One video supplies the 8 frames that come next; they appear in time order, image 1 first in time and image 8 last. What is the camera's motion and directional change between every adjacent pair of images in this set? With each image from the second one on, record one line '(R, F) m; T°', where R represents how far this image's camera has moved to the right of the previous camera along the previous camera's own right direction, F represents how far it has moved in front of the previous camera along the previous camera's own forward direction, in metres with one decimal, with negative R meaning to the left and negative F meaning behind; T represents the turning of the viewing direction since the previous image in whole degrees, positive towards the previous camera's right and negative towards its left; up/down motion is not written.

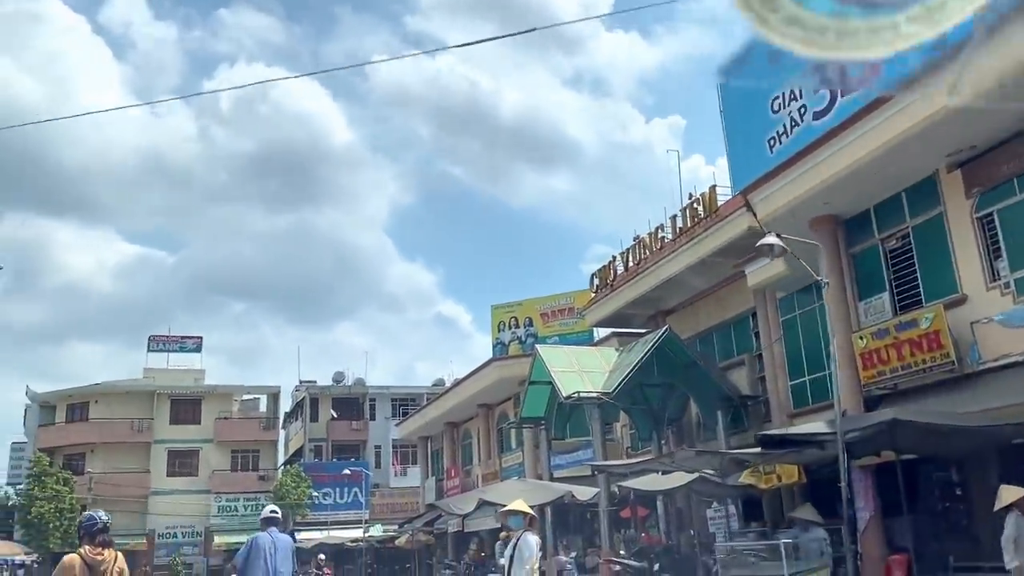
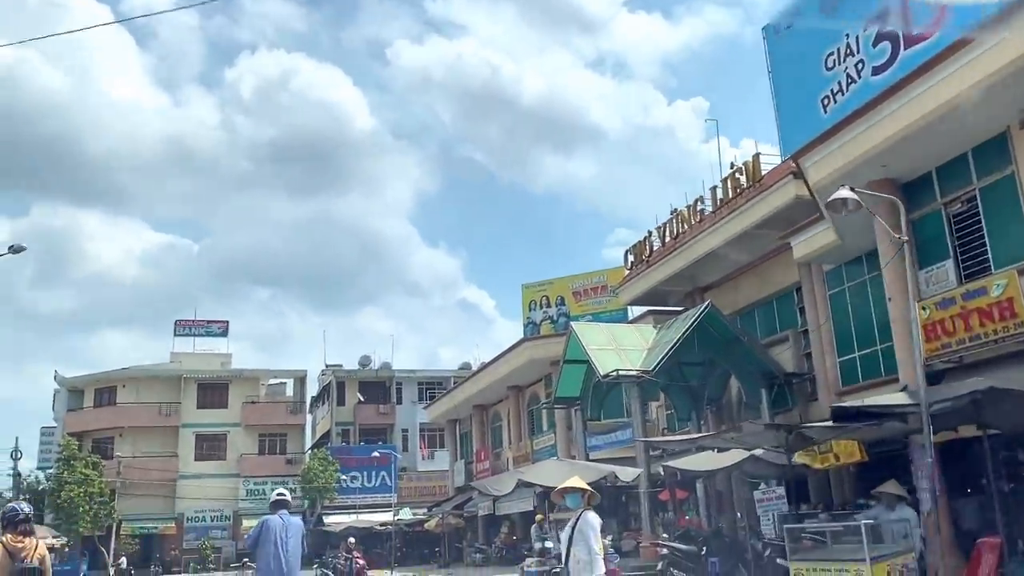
(-0.2, +0.6) m; -1°
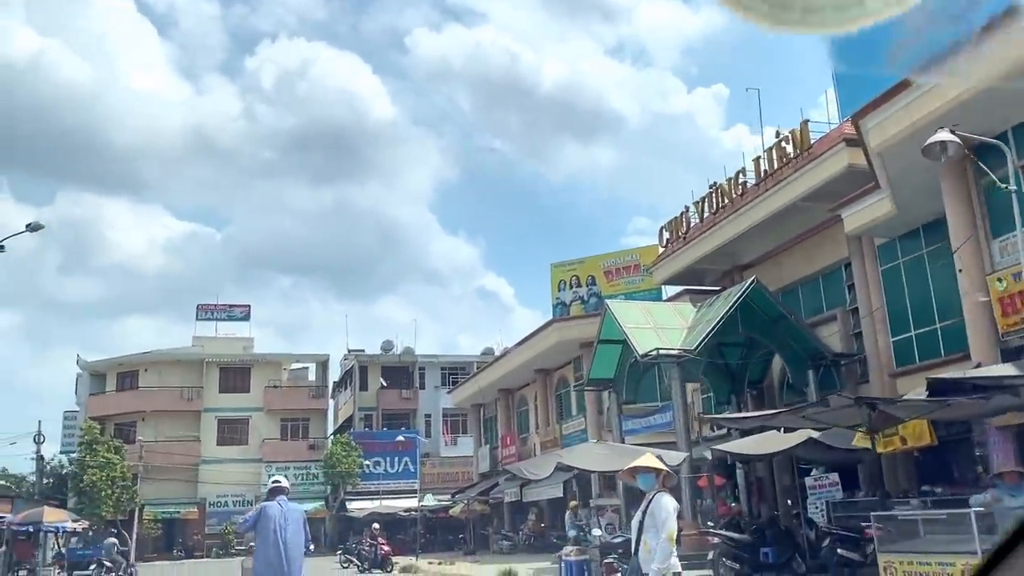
(-0.2, +0.8) m; -1°
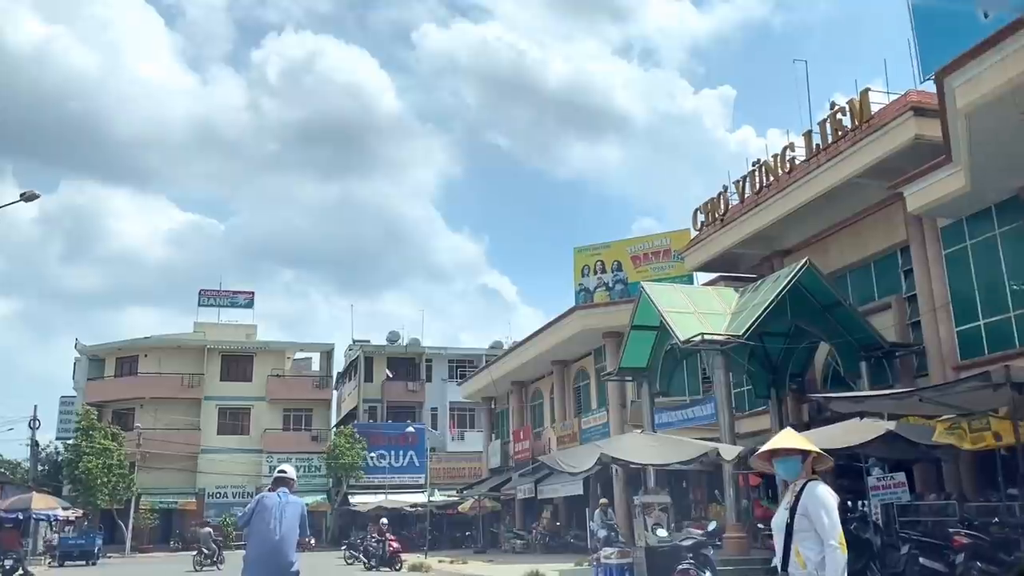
(-0.5, +1.3) m; 0°
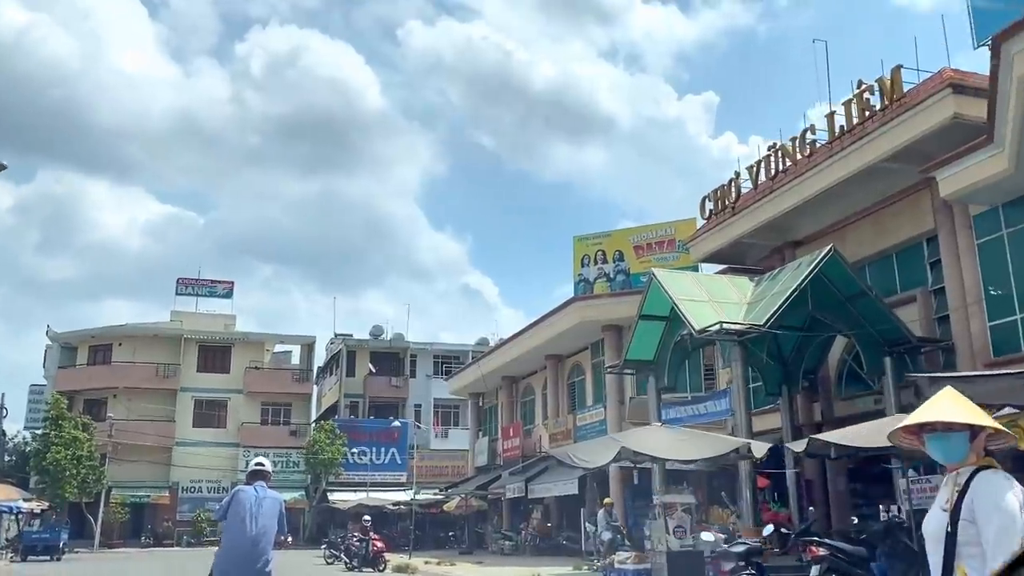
(-0.3, +1.0) m; +1°
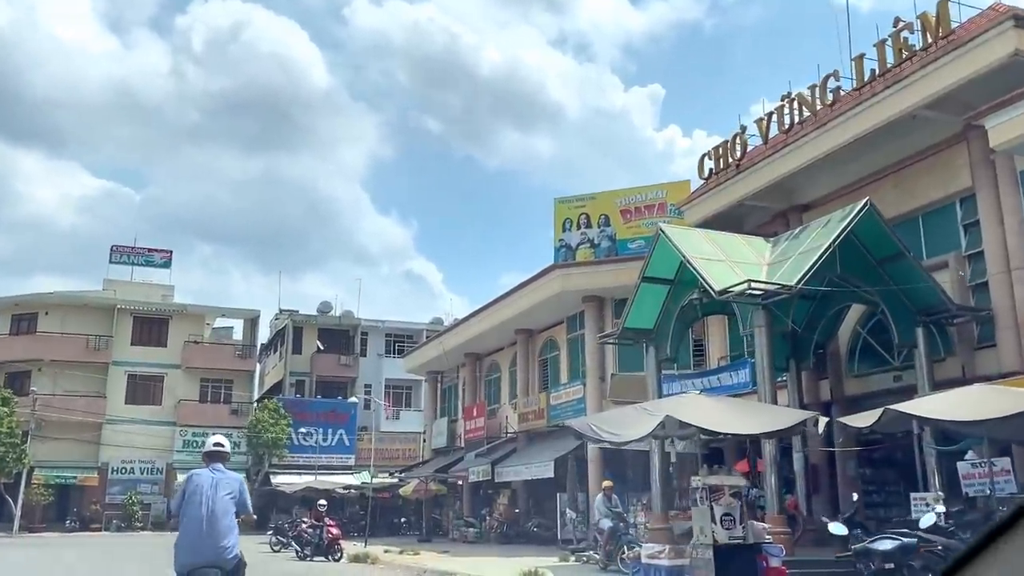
(-0.7, +1.8) m; +4°
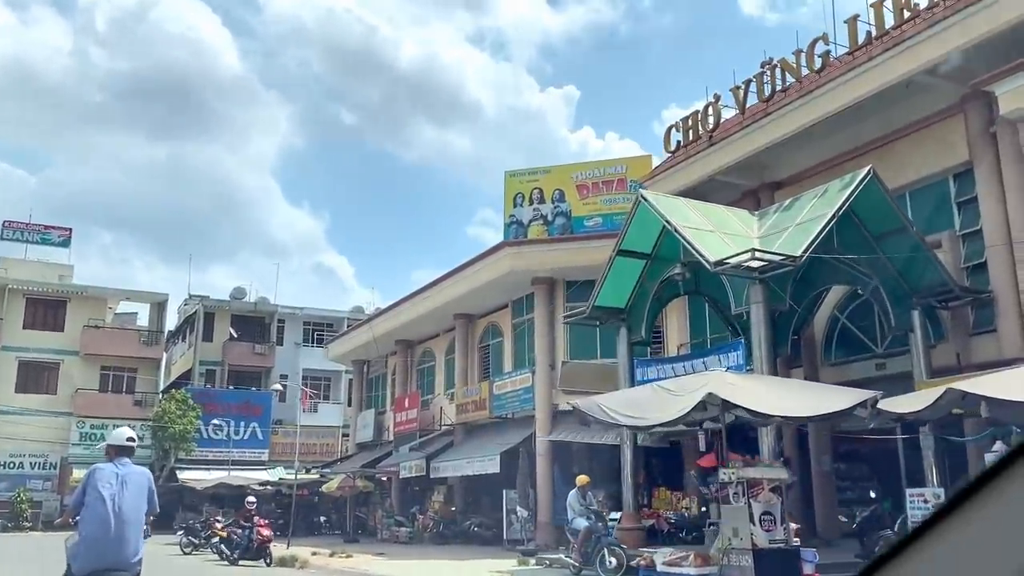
(-0.7, +1.5) m; +6°
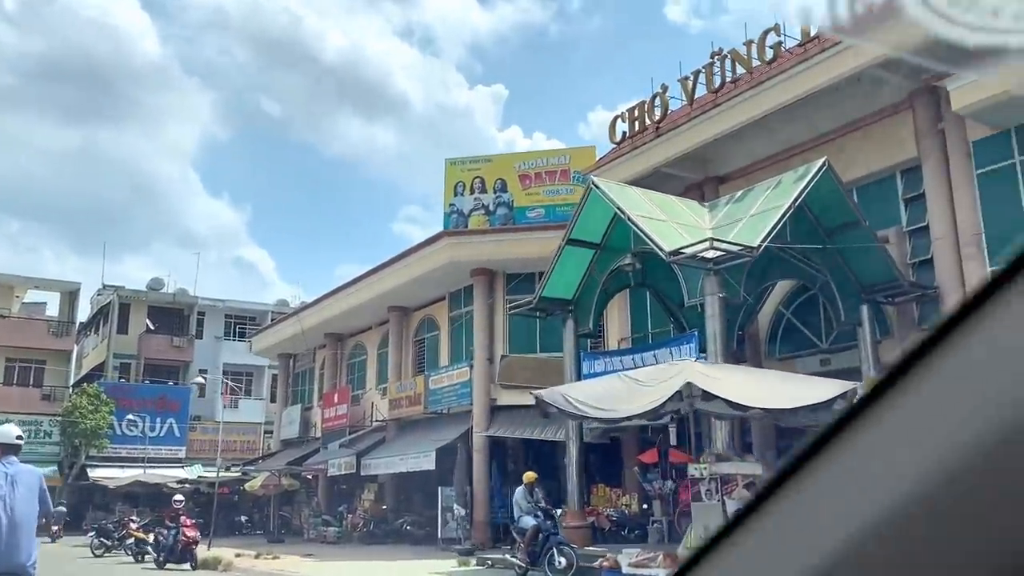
(-0.3, +0.5) m; +5°
